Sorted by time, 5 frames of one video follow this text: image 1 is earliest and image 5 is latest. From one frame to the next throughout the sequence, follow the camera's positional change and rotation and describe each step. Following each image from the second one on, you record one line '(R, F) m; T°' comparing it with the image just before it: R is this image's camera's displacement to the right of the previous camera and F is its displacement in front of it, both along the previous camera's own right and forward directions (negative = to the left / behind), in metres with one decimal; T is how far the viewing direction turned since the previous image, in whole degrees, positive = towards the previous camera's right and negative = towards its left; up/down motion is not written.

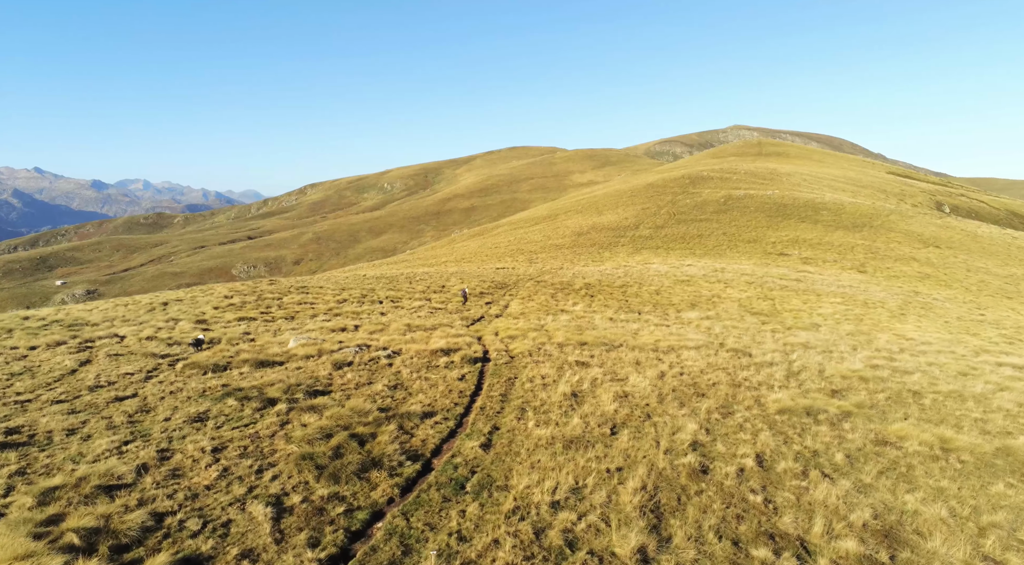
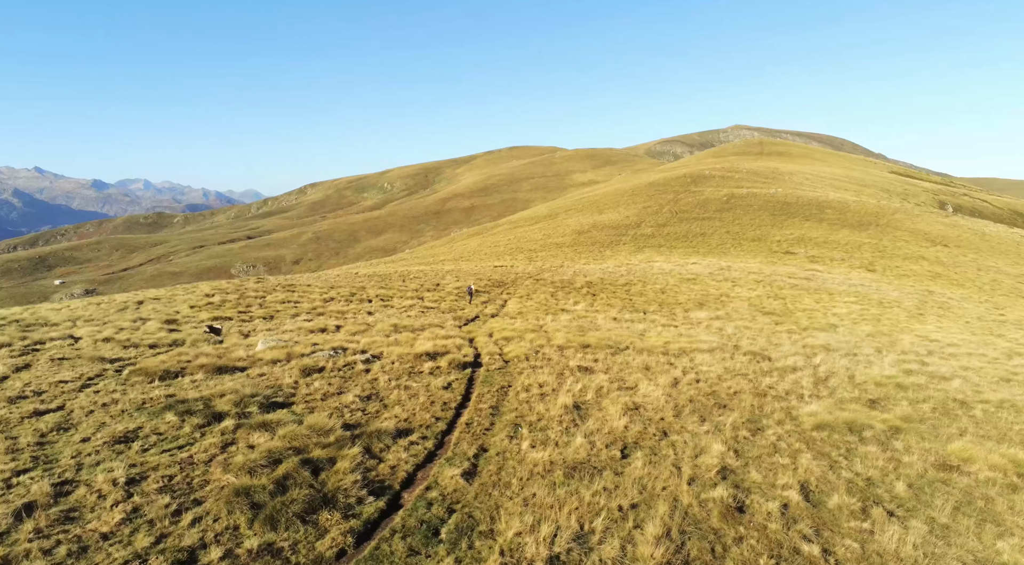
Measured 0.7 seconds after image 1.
(+0.2, +2.3) m; 0°
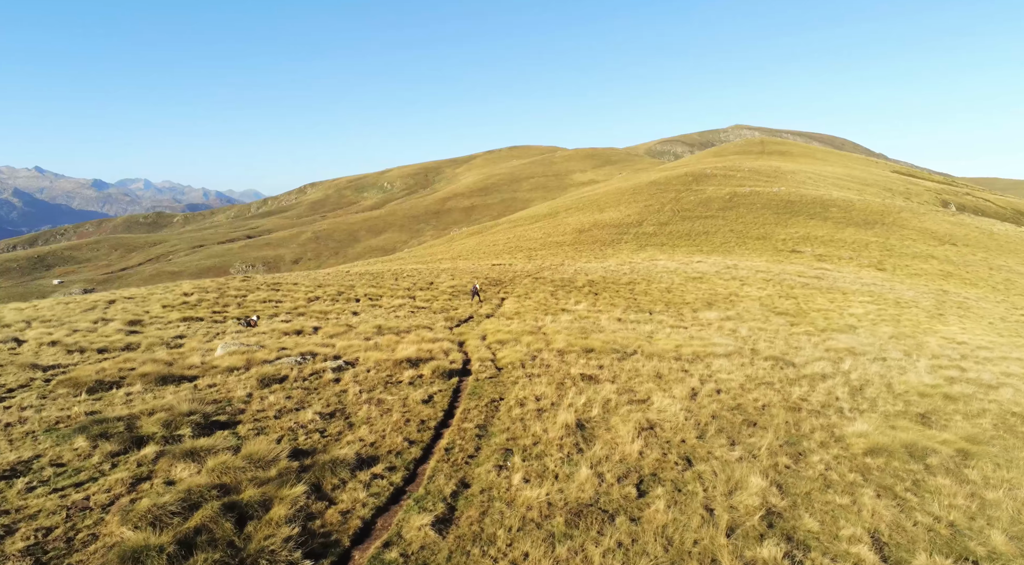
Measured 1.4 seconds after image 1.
(+0.2, +2.3) m; 0°
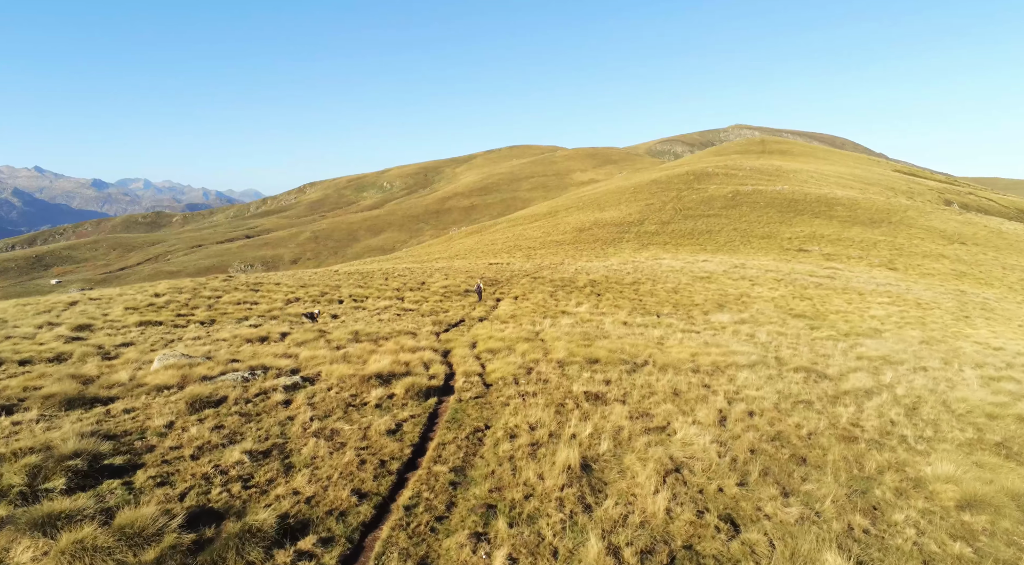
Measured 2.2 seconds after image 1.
(+0.2, +2.7) m; 0°
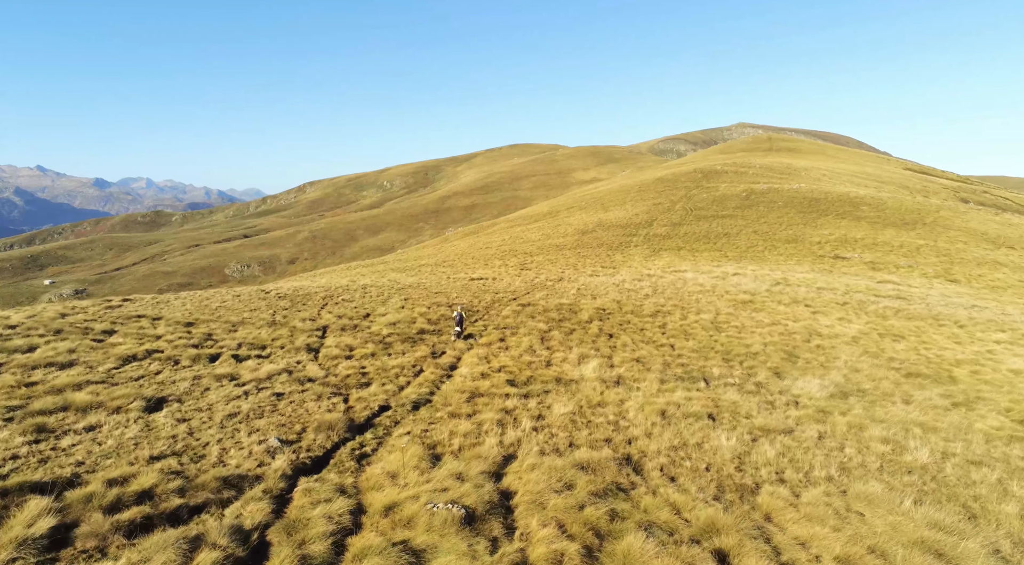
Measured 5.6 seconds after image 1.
(+1.1, +11.6) m; 0°
